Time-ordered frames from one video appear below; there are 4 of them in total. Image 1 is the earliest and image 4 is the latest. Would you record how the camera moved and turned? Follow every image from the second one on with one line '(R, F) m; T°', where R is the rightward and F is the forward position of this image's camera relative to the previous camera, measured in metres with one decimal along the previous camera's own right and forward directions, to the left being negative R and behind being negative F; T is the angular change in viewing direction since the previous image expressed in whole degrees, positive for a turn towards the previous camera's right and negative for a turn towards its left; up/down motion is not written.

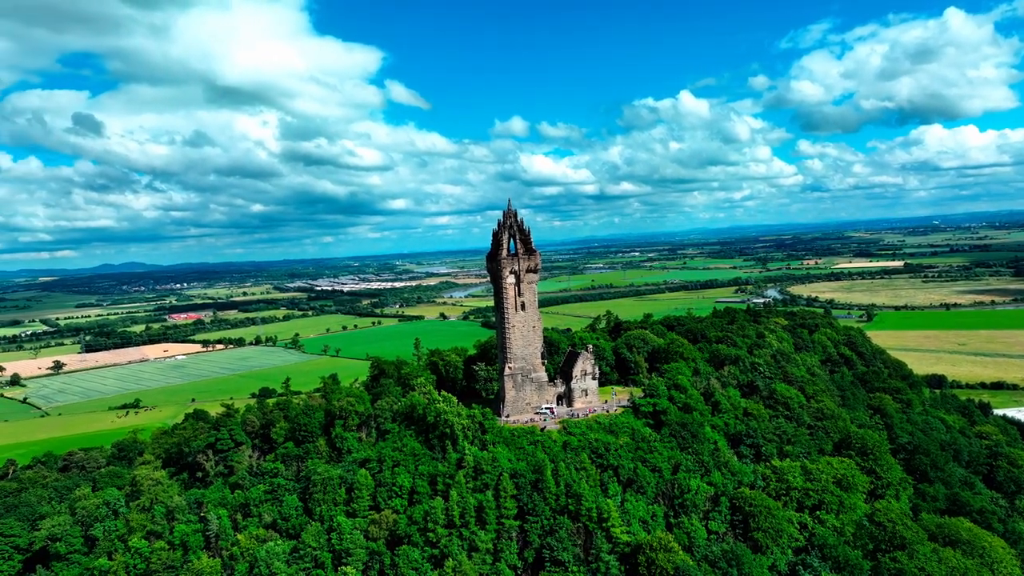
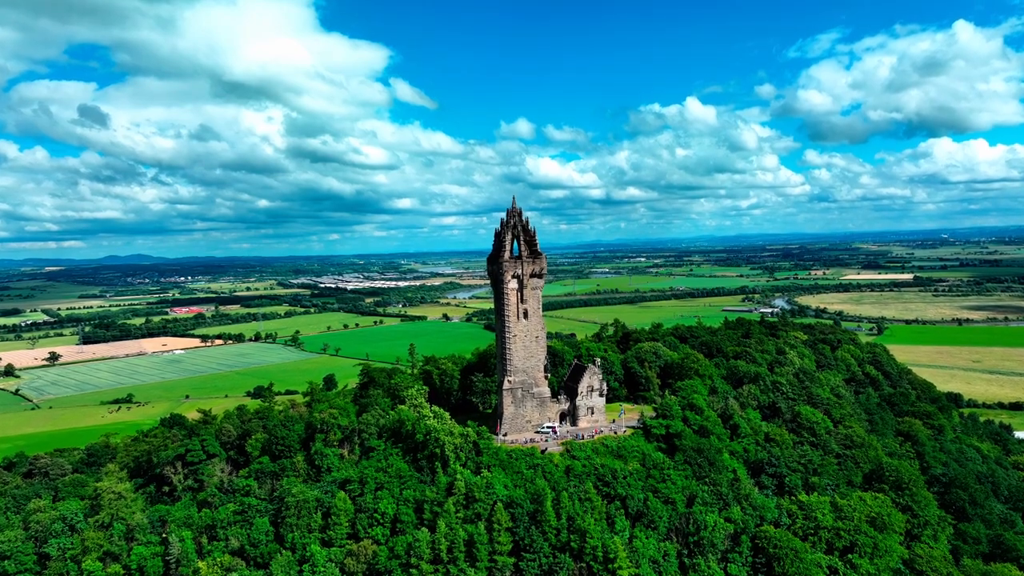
(+0.1, +2.8) m; 0°
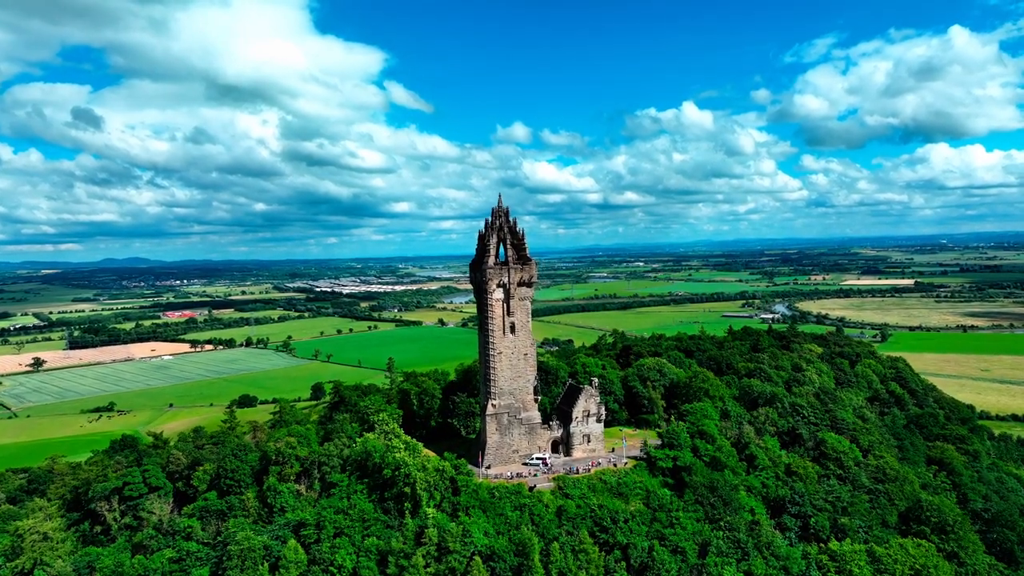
(+0.6, +3.6) m; 0°
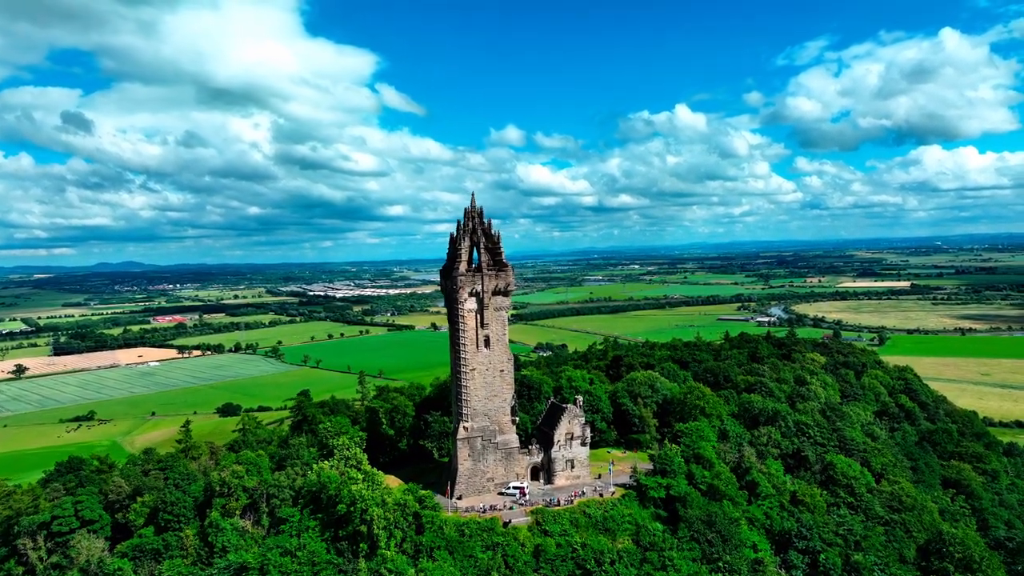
(+0.9, +2.6) m; 0°
